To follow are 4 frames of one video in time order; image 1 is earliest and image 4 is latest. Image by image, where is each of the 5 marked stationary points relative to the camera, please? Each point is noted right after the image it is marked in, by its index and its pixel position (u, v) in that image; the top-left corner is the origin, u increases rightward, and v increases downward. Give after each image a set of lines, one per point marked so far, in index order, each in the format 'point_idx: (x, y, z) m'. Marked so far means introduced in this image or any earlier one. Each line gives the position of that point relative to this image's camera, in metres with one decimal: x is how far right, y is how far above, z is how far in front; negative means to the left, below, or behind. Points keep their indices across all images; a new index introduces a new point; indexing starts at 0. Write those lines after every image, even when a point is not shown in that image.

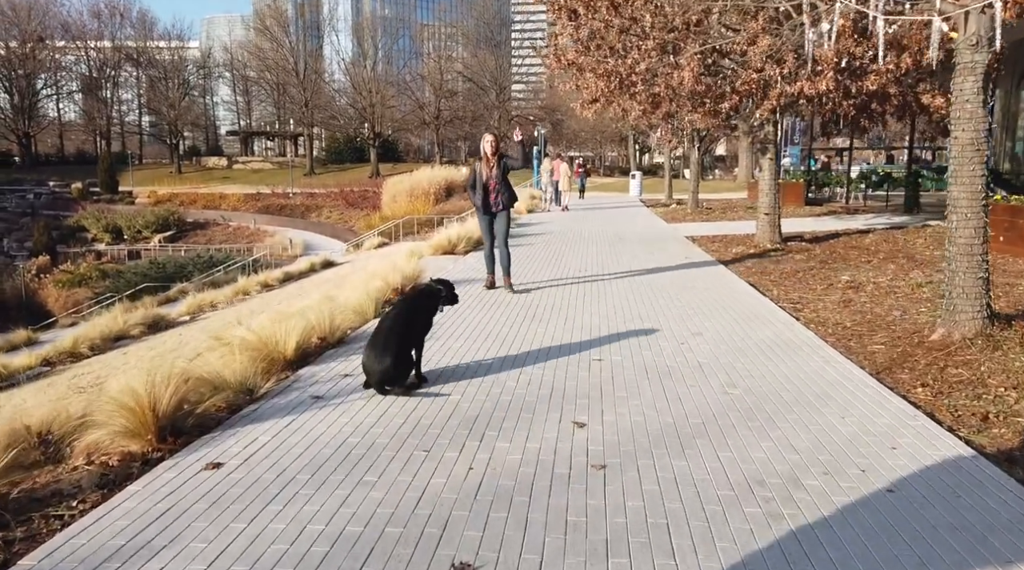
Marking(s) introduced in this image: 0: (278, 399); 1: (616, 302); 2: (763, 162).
0: (-1.5, -0.7, +5.7) m
1: (+1.2, -0.1, +10.5) m
2: (+4.4, +2.1, +15.5) m
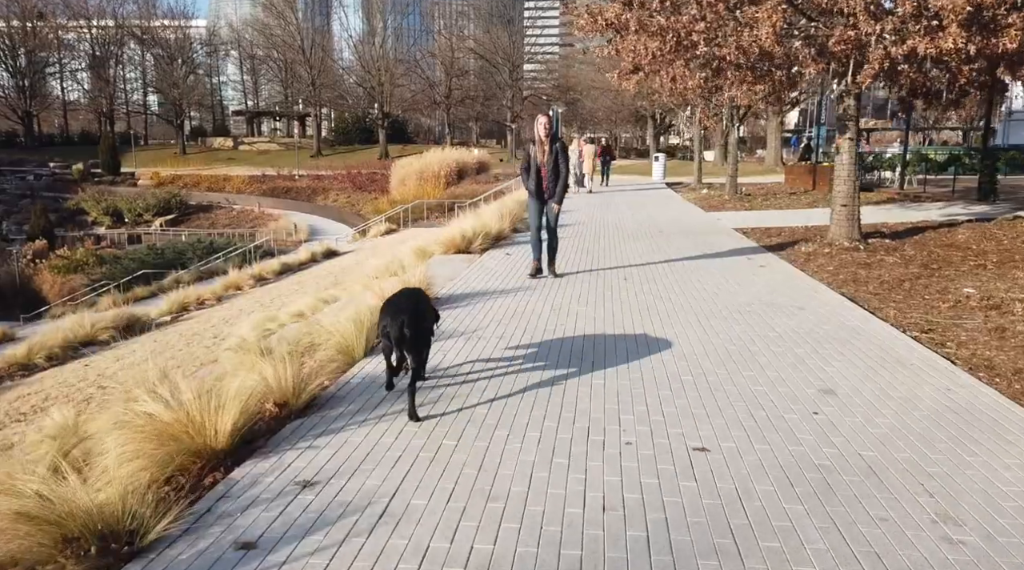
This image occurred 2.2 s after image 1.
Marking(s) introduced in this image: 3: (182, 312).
0: (-1.2, -1.0, +3.3) m
1: (+1.5, -0.3, +8.1) m
2: (+4.8, +2.1, +13.0) m
3: (-6.5, -0.6, +17.6) m
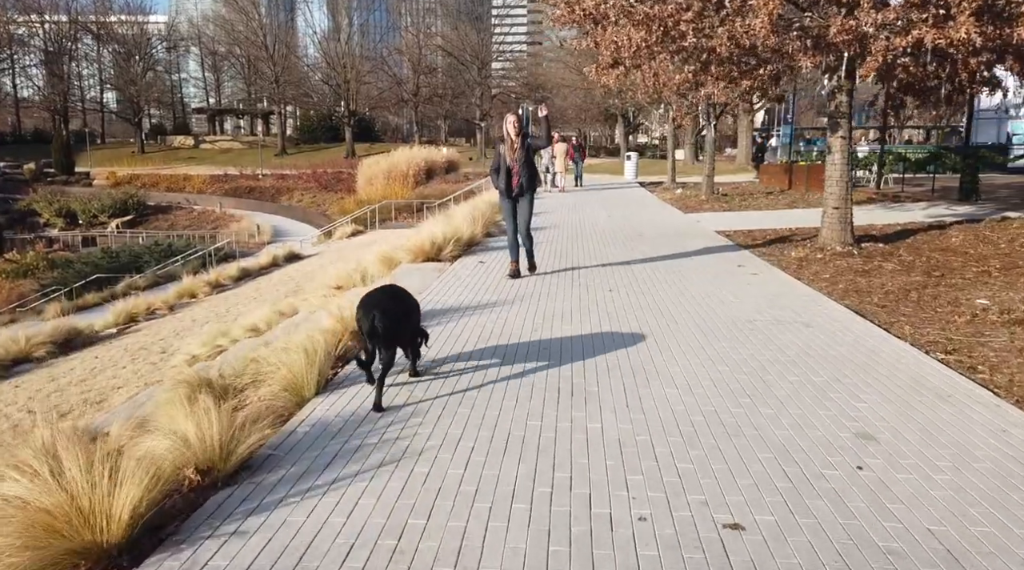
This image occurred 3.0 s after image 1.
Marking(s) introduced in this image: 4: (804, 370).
0: (-1.3, -1.1, +2.4) m
1: (+1.3, -0.4, +7.2) m
2: (+4.4, +2.0, +12.2) m
3: (-7.0, -0.7, +16.4) m
4: (+2.0, -0.6, +6.0) m
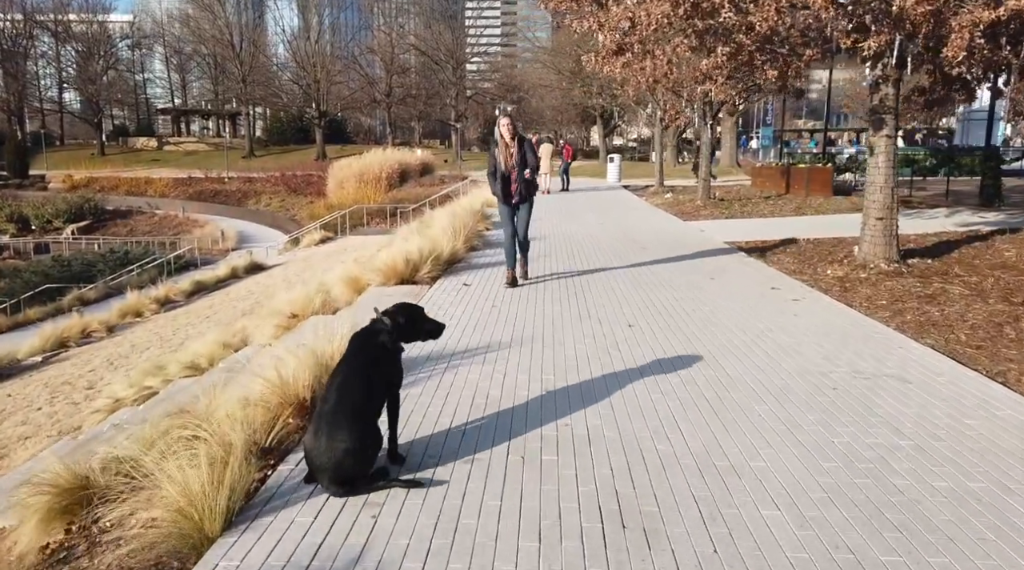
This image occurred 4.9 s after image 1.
0: (-1.1, -1.4, +0.4) m
1: (+1.3, -0.7, +5.3) m
2: (+4.2, +1.7, +10.5) m
3: (-7.2, -1.0, +14.3) m
4: (+2.0, -0.8, +4.1) m
